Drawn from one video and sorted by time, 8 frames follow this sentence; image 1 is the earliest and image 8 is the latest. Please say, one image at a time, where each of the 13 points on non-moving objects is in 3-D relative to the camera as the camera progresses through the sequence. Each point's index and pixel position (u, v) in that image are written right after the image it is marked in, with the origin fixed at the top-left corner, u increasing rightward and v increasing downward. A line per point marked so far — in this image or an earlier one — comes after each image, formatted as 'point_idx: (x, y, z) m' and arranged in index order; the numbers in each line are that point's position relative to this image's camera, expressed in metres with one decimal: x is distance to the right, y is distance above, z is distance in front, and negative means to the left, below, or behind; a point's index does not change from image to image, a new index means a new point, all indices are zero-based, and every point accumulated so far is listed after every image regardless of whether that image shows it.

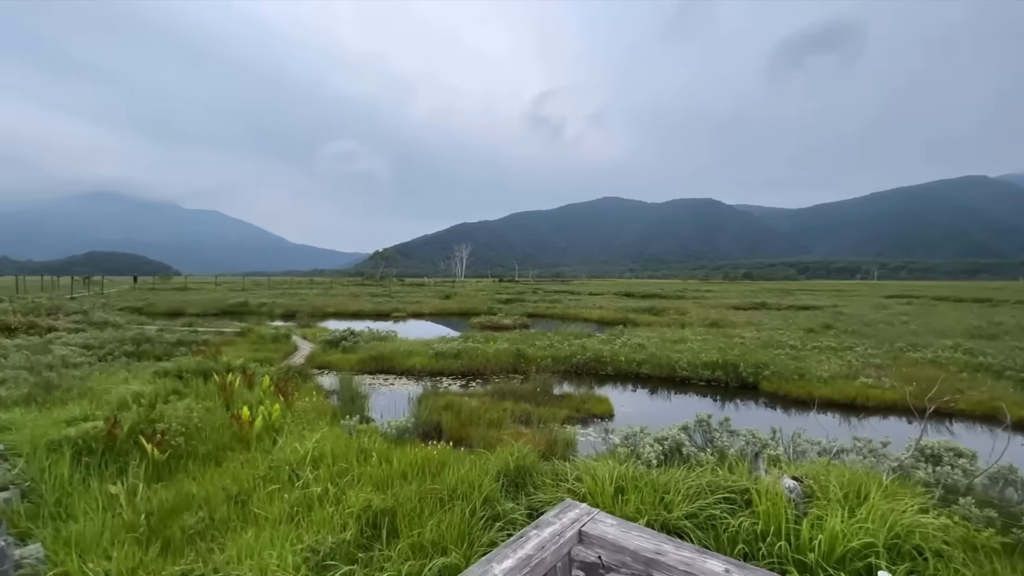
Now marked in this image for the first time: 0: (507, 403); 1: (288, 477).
0: (-0.1, -2.4, +9.6) m
1: (-2.6, -2.2, +5.5) m
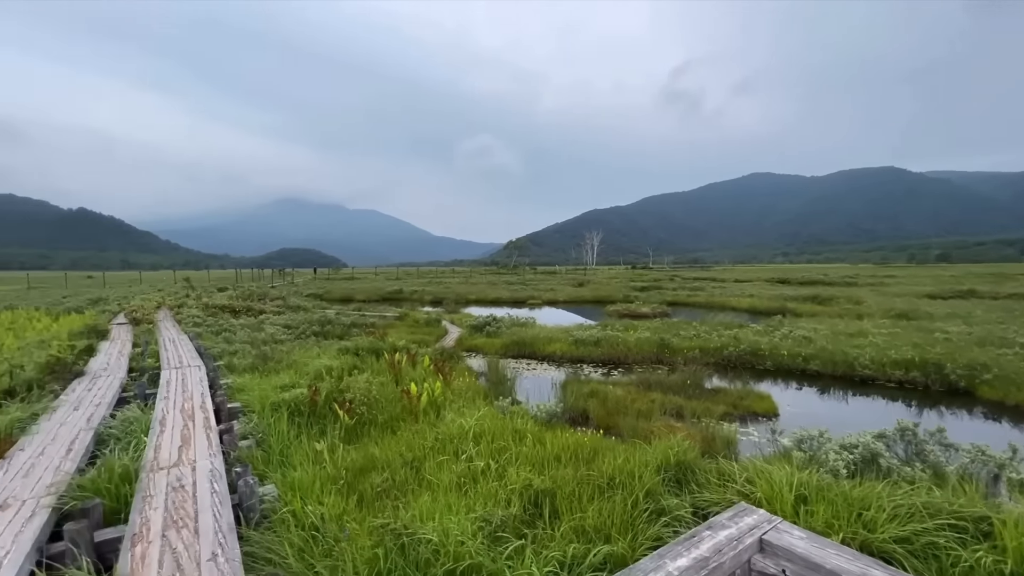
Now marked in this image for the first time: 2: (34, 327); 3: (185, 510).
0: (+2.8, -2.1, +9.2) m
1: (-0.8, -2.1, +6.0) m
2: (-17.1, -1.4, +16.7) m
3: (-2.8, -1.9, +4.0) m
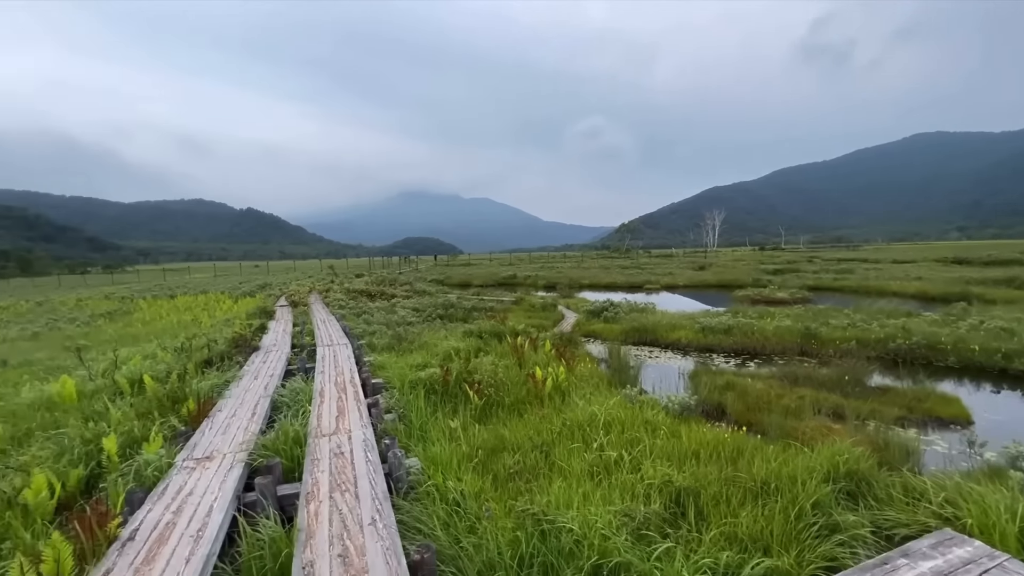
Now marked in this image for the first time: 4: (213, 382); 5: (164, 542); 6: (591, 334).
0: (+5.1, -1.8, +8.1) m
1: (+0.9, -1.9, +5.9) m
2: (-12.5, -0.9, +20.1) m
3: (-1.6, -1.8, +4.4) m
4: (-4.9, -1.5, +7.6) m
5: (-2.6, -1.9, +3.4) m
6: (+2.4, -1.4, +14.2) m
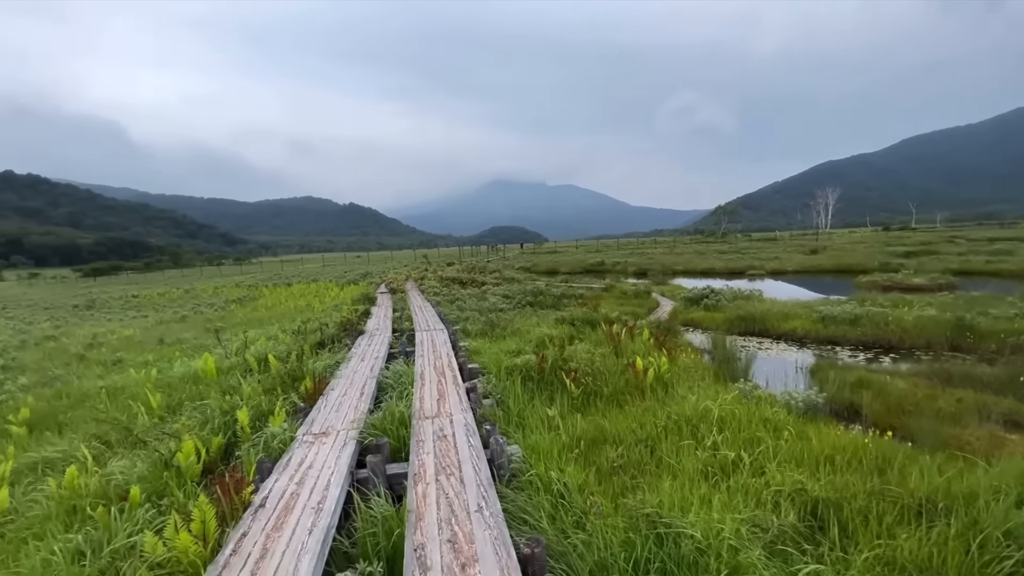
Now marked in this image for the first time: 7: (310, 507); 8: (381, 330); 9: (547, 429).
0: (+6.6, -1.5, +6.9) m
1: (+2.1, -1.7, +5.4) m
2: (-8.5, -0.3, +21.8) m
3: (-0.6, -1.6, +4.4) m
4: (-3.3, -1.3, +8.2) m
5: (-1.8, -1.8, +3.7) m
6: (+5.1, -1.0, +13.3) m
7: (-1.6, -1.8, +3.7) m
8: (-3.2, -1.0, +11.3) m
9: (+0.4, -1.7, +5.7) m
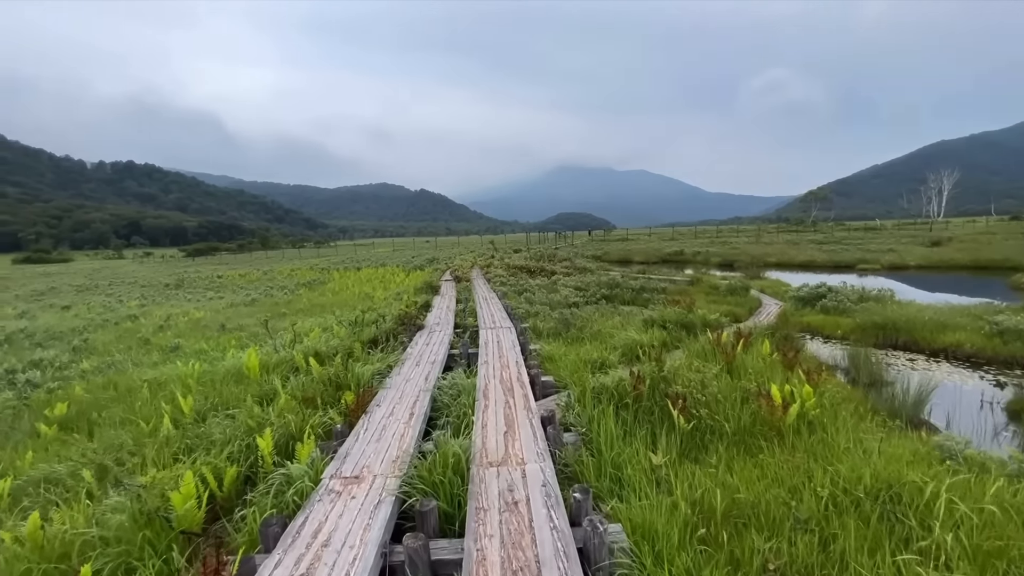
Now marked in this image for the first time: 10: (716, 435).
0: (+7.6, -1.7, +4.4) m
1: (+2.9, -1.8, +3.6) m
2: (-5.3, +0.3, +21.2) m
3: (+0.1, -1.7, +2.9) m
4: (-2.1, -1.2, +7.0) m
5: (-1.2, -1.8, +2.4) m
6: (+7.0, -1.0, +10.9) m
7: (-1.0, -1.8, +2.4) m
8: (-1.5, -0.8, +10.1) m
9: (+1.3, -1.8, +4.1) m
10: (+2.2, -1.6, +5.2) m
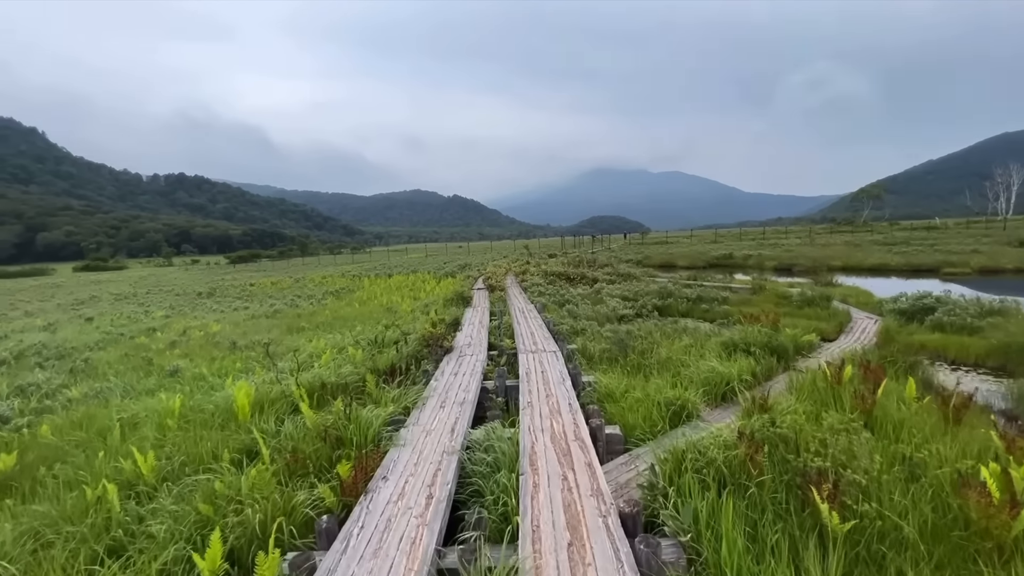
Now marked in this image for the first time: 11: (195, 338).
0: (+8.0, -1.9, +2.2) m
1: (+3.2, -2.0, +1.7) m
2: (-3.7, -0.1, +19.9) m
3: (+0.4, -1.9, +1.3) m
4: (-1.5, -1.4, +5.5) m
5: (-0.9, -2.0, +0.8) m
6: (+7.8, -1.2, +8.8) m
7: (-0.8, -2.0, +0.8) m
8: (-0.7, -1.1, +8.5) m
9: (+1.6, -2.0, +2.3) m
10: (+2.7, -1.8, +3.3) m
11: (-8.8, -1.4, +13.0) m
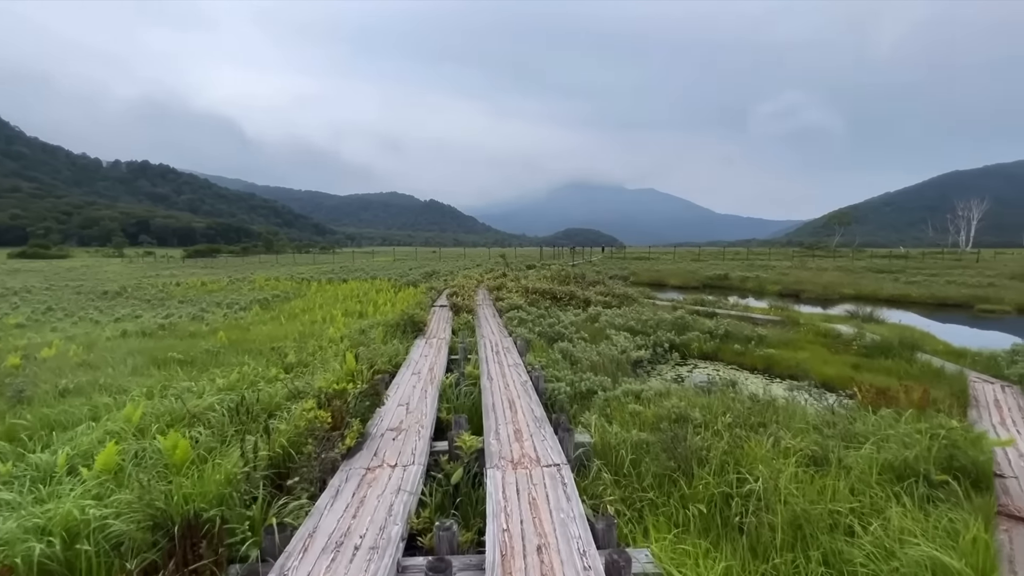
0: (+7.9, -2.6, -1.3) m
1: (+3.2, -2.4, -2.0) m
2: (-4.7, -0.6, +15.8) m
3: (+0.4, -2.2, -2.6) m
4: (-1.7, -1.8, +1.5) m
5: (-0.9, -2.3, -3.2) m
6: (+7.4, -2.0, +5.3) m
7: (-0.7, -2.3, -3.2) m
8: (-1.1, -1.5, +4.6) m
9: (+1.6, -2.4, -1.5) m
10: (+2.6, -2.3, -0.4) m
11: (-9.4, -1.5, +8.6) m
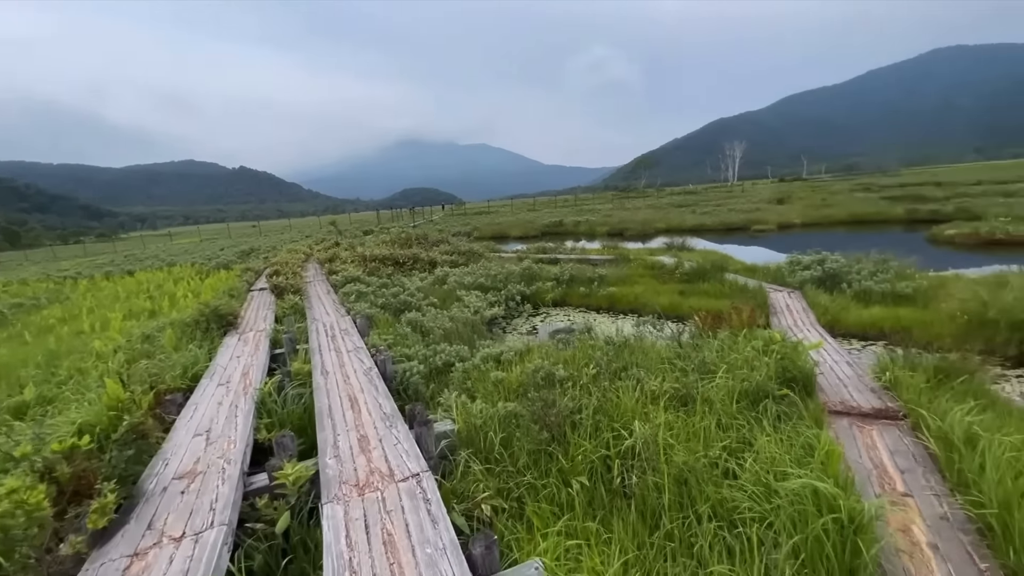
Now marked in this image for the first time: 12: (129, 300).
0: (+8.3, -1.7, +0.7) m
1: (+4.0, -2.2, -1.5) m
2: (-9.3, -0.3, +12.6) m
3: (+1.6, -2.4, -3.0) m
4: (-1.7, -2.0, +0.2) m
5: (+0.6, -2.7, -3.9) m
6: (+5.6, -0.7, +6.7) m
7: (+0.7, -2.6, -3.8) m
8: (-2.2, -1.4, +3.3) m
9: (+2.4, -2.3, -1.6) m
10: (+3.0, -2.1, -0.2) m
11: (-11.3, -2.3, +4.4) m
12: (-12.0, -0.3, +14.6) m
